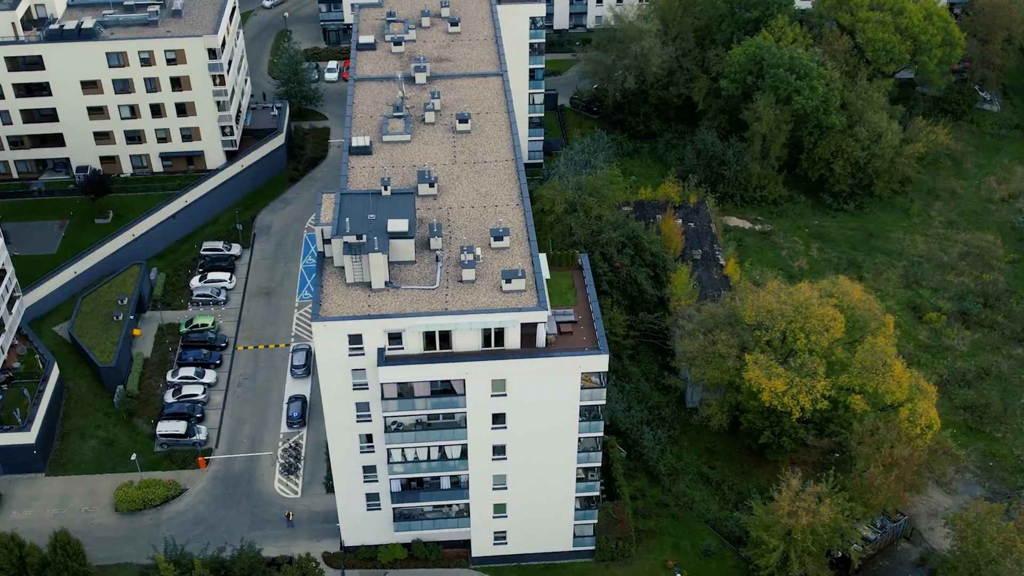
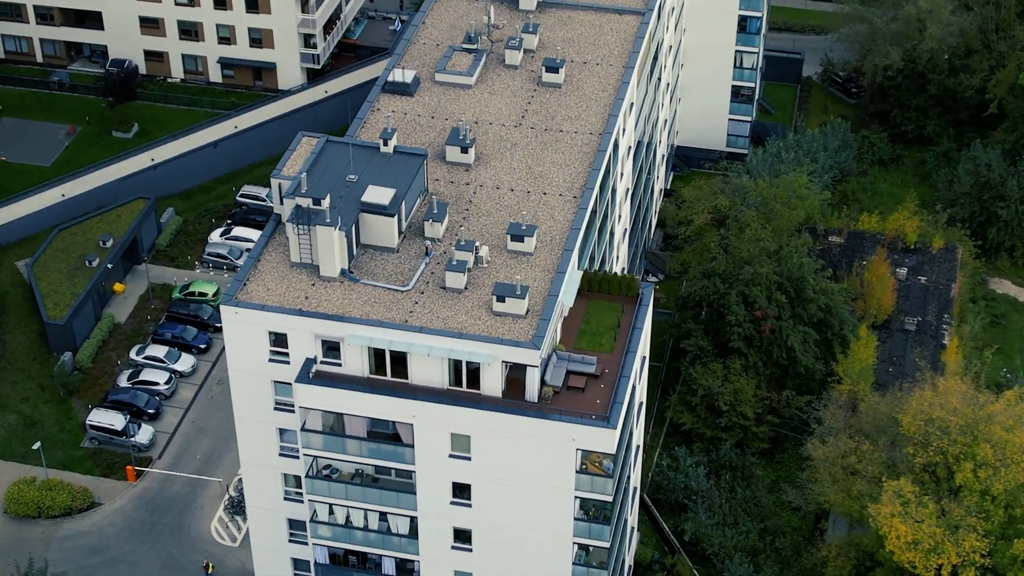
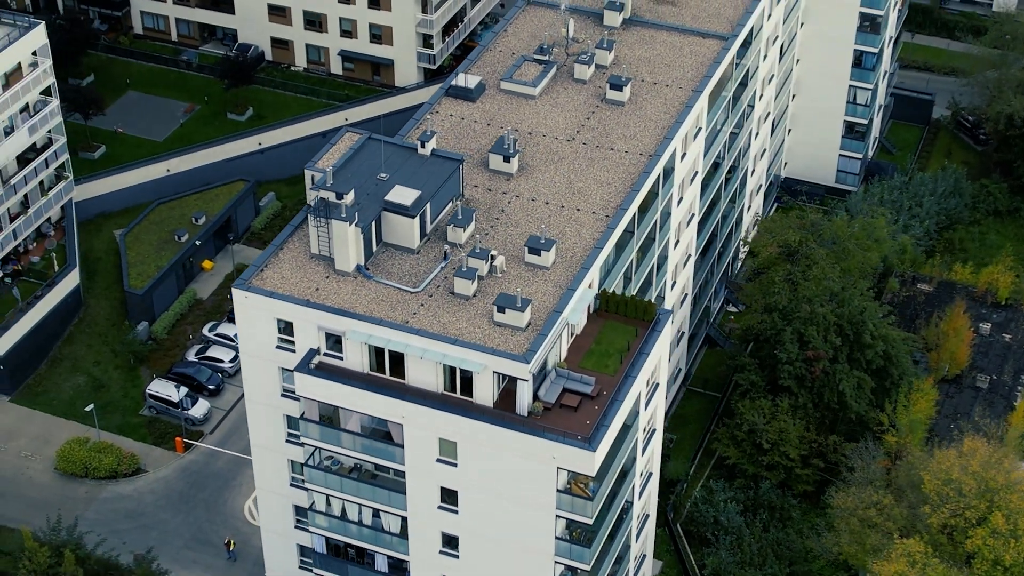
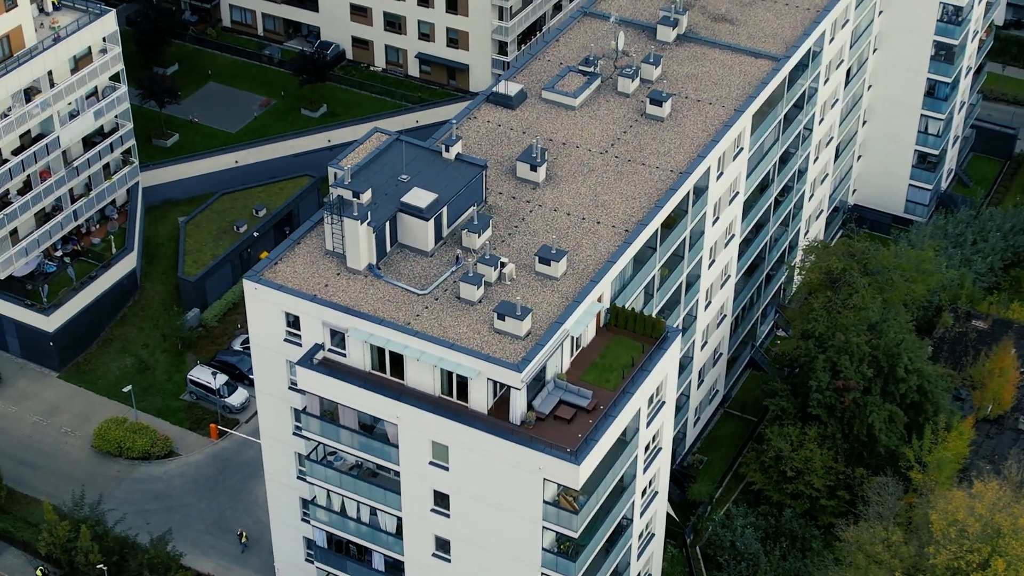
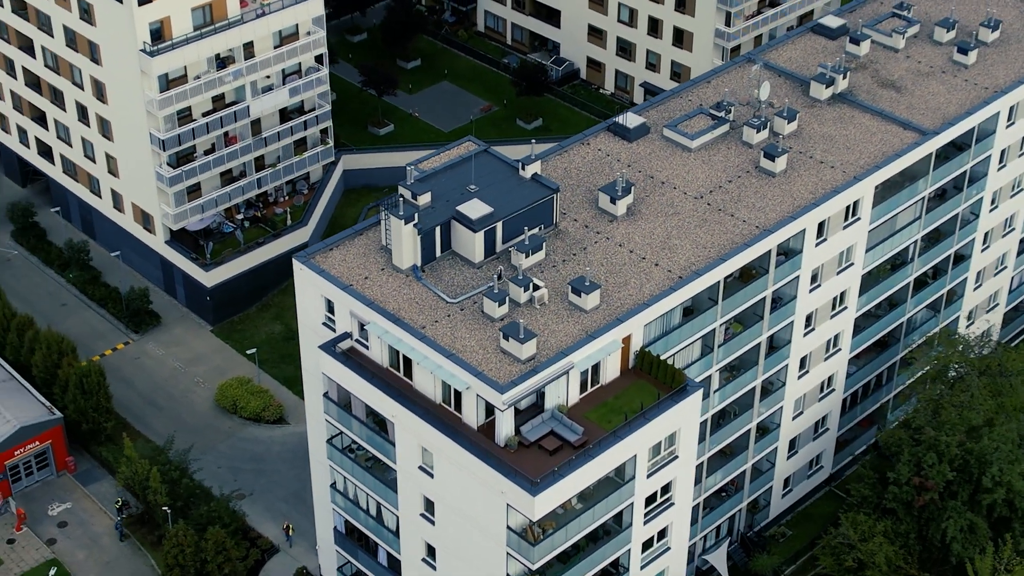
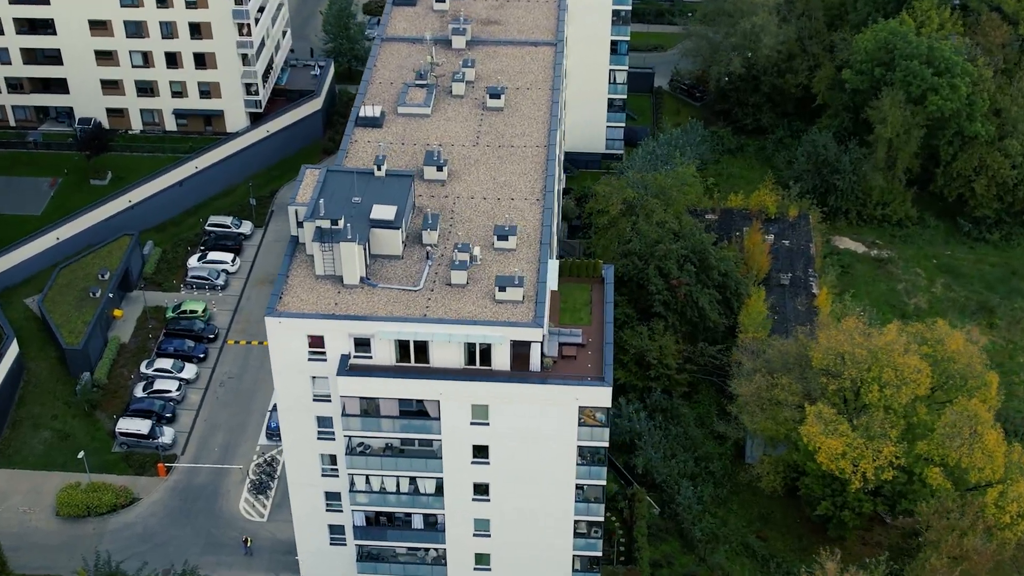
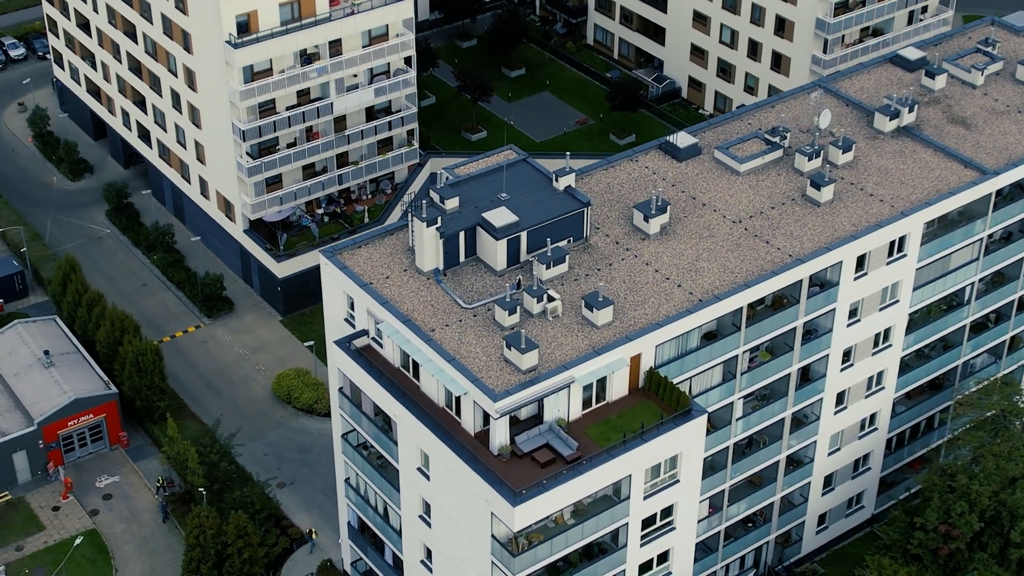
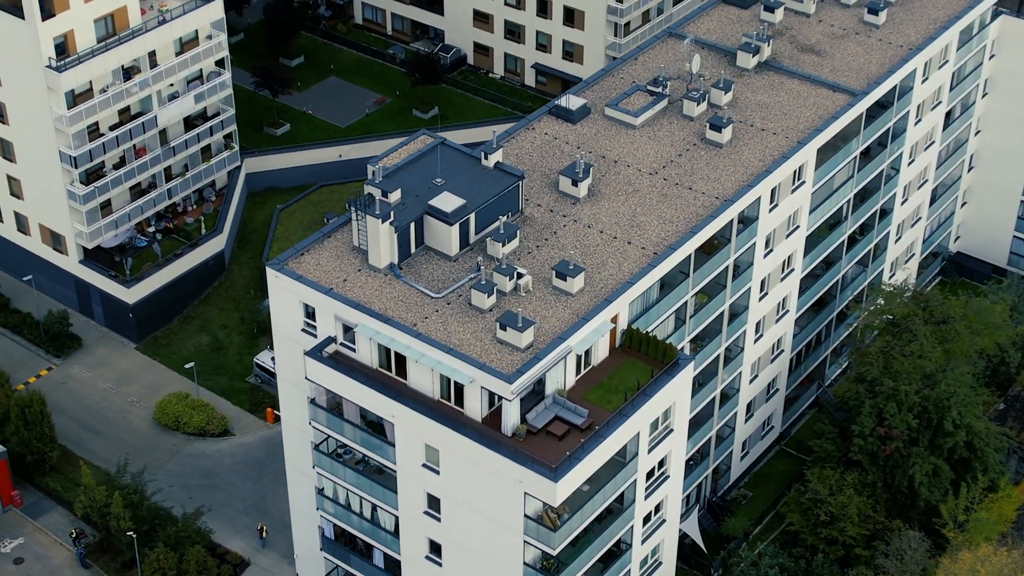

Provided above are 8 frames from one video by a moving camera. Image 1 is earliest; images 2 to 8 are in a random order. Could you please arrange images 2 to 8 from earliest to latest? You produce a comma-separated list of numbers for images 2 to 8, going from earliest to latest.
6, 2, 3, 4, 8, 5, 7
